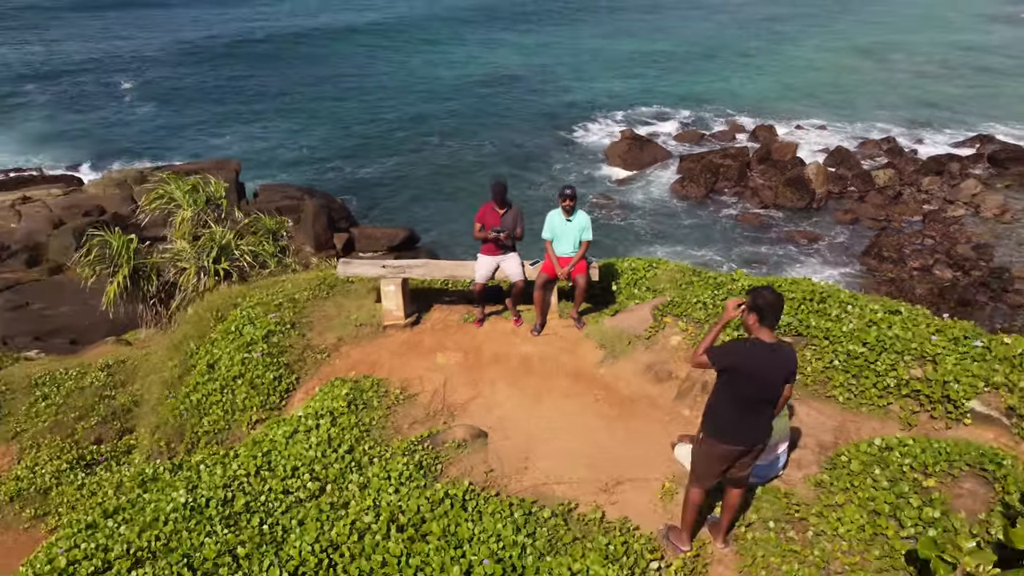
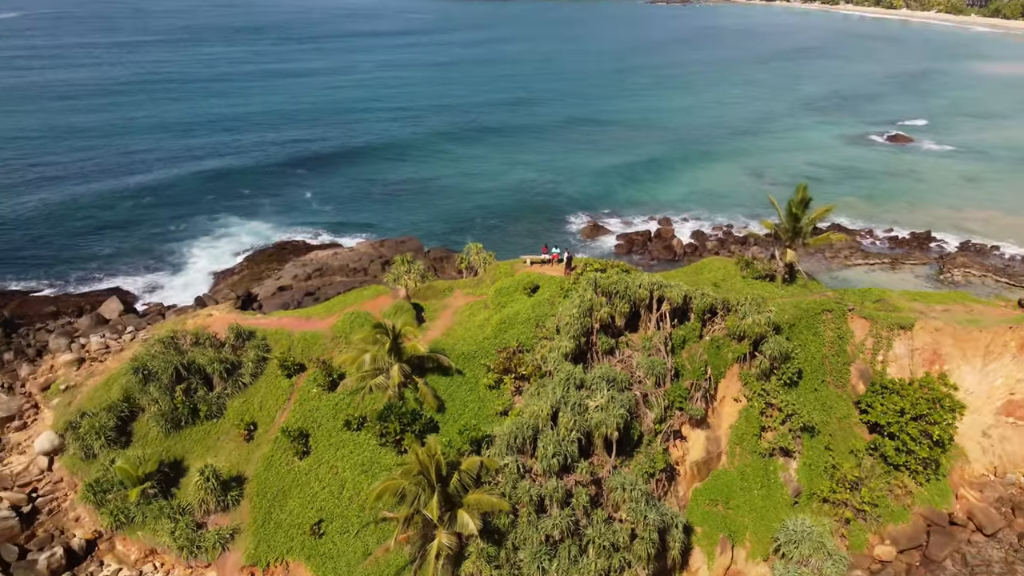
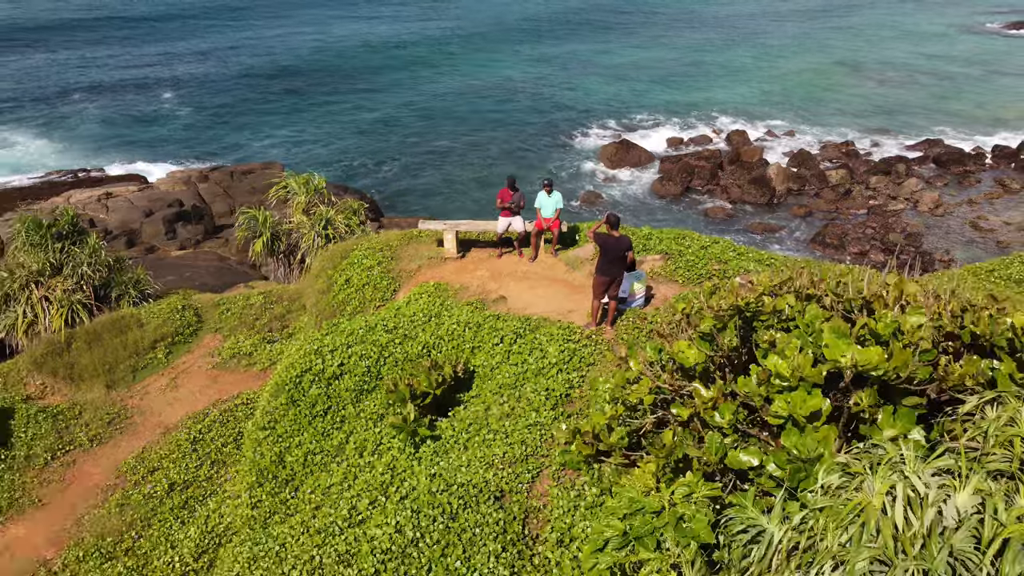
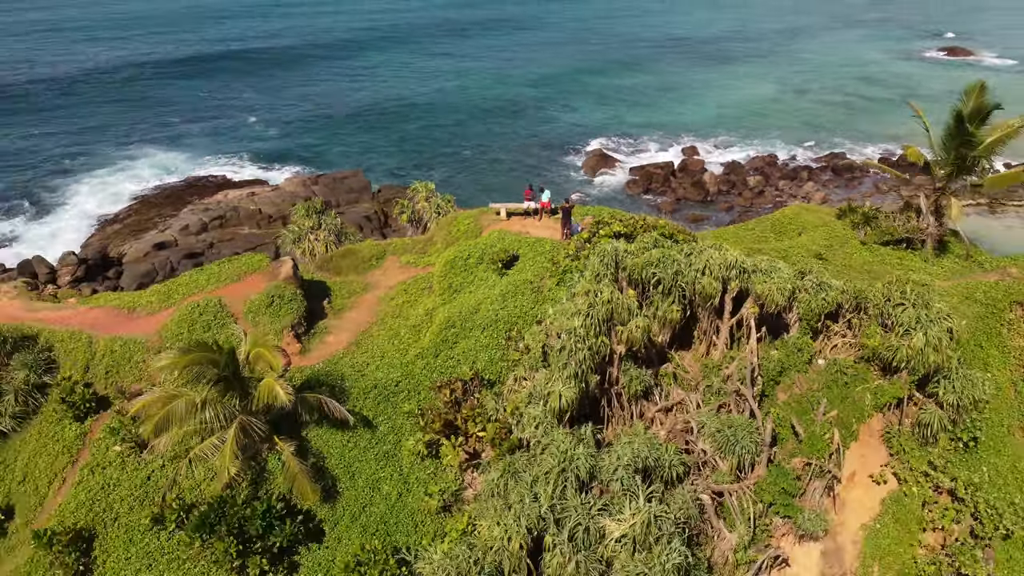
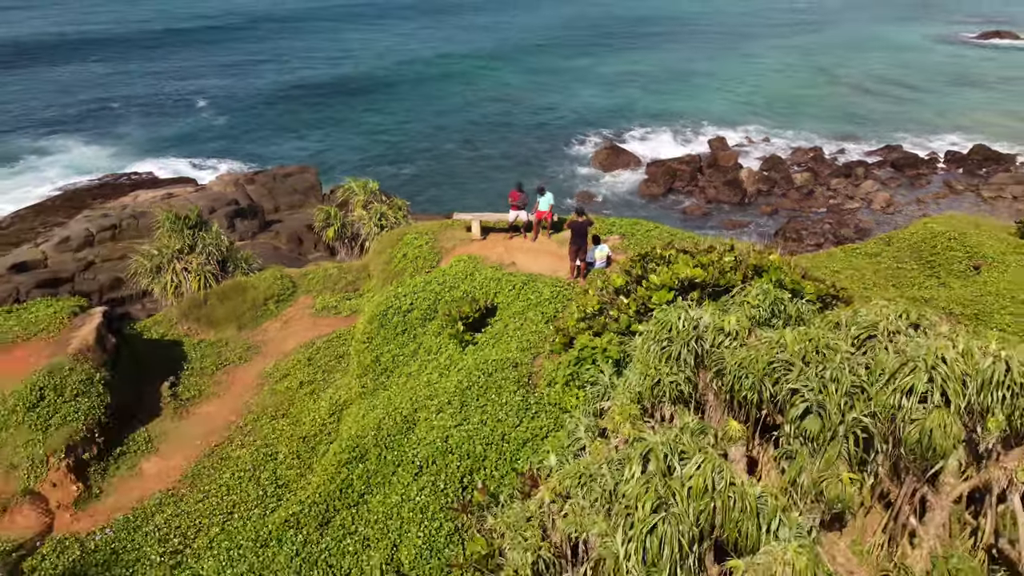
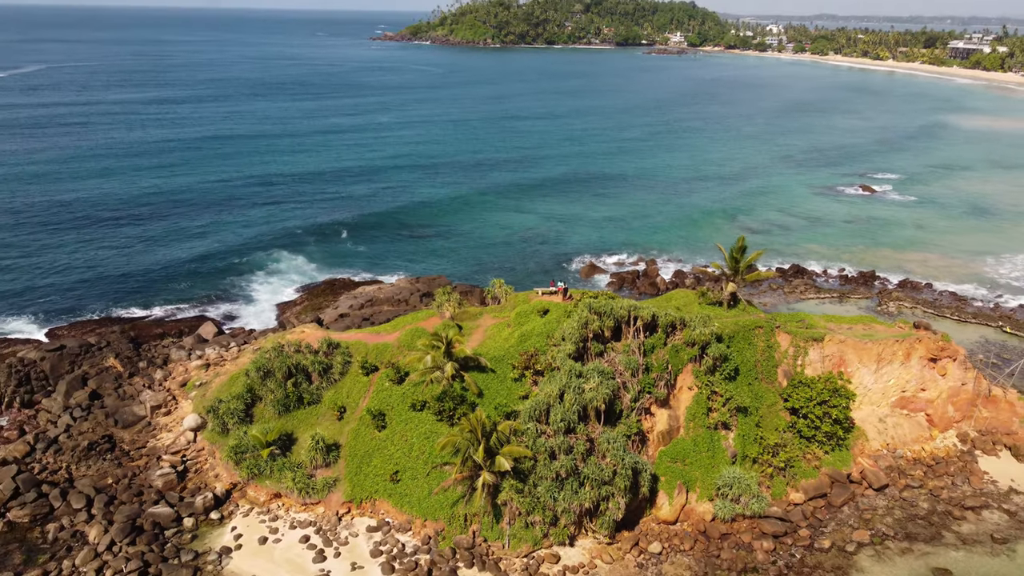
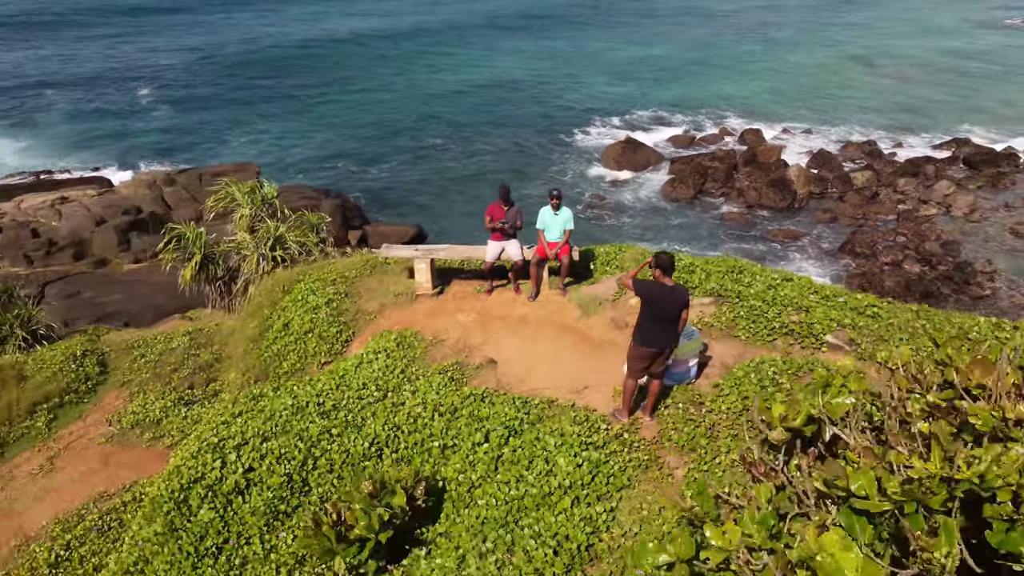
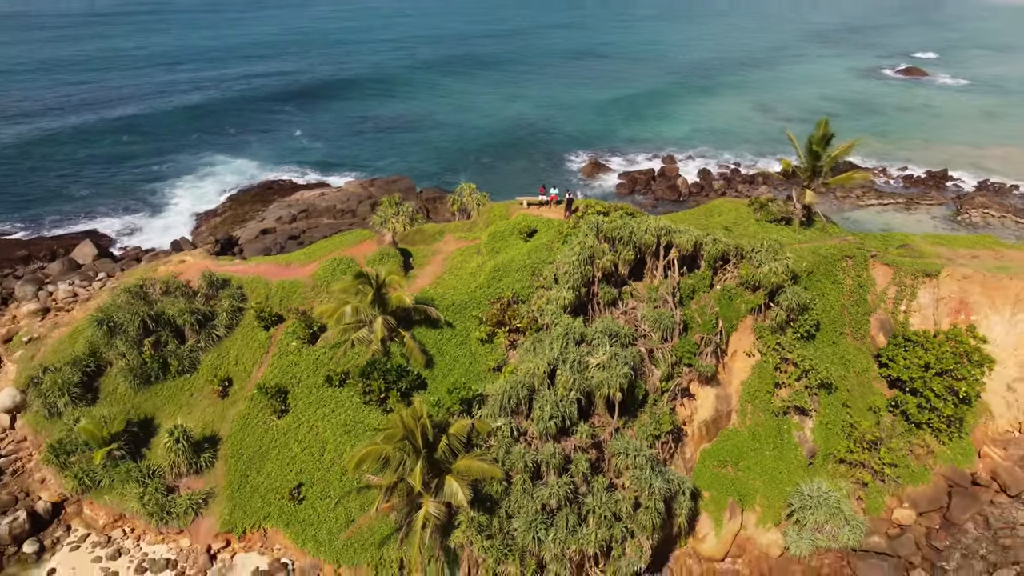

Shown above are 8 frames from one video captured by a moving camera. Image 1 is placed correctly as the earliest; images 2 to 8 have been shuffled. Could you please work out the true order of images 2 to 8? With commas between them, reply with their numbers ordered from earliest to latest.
7, 3, 5, 4, 8, 2, 6
